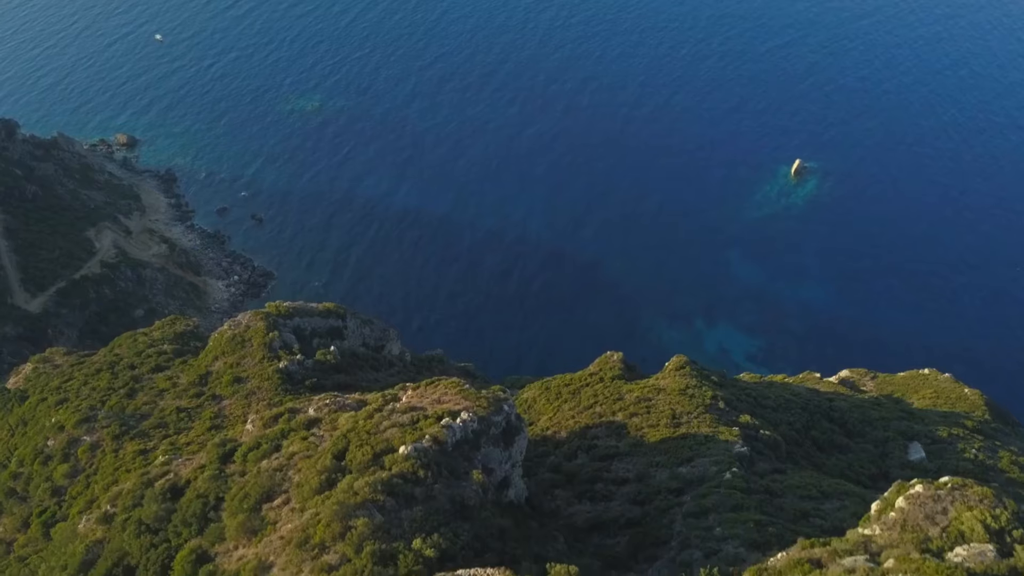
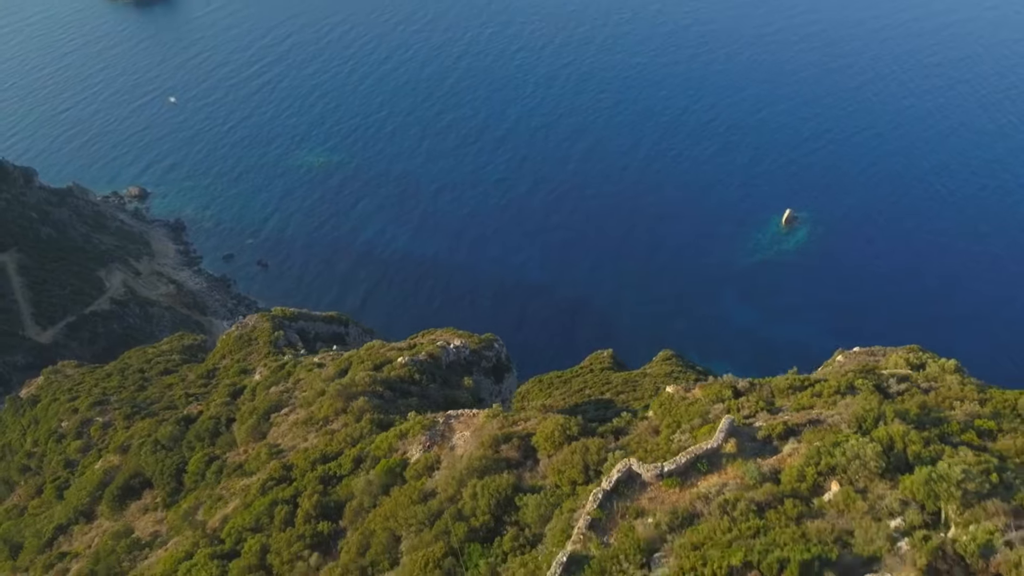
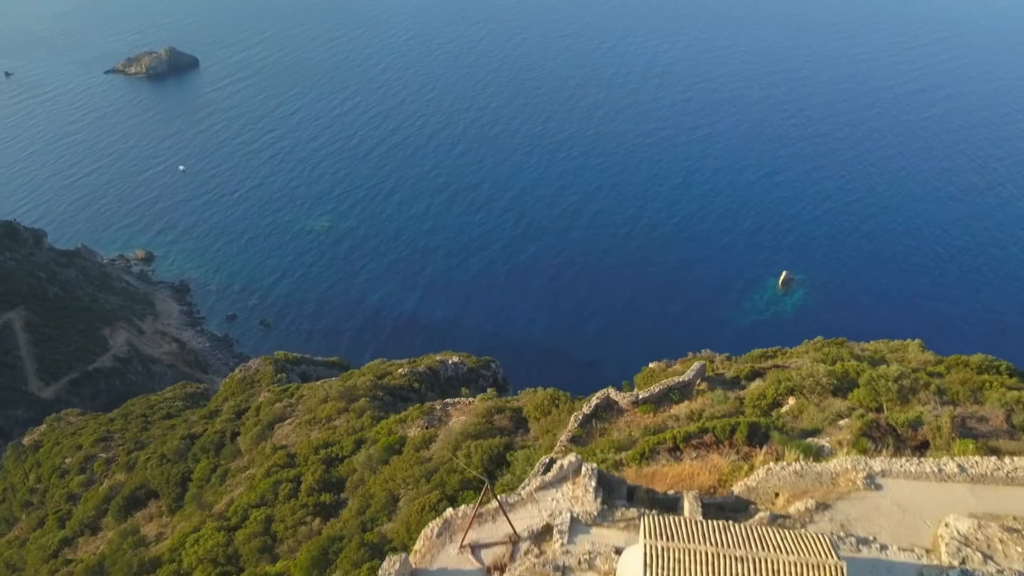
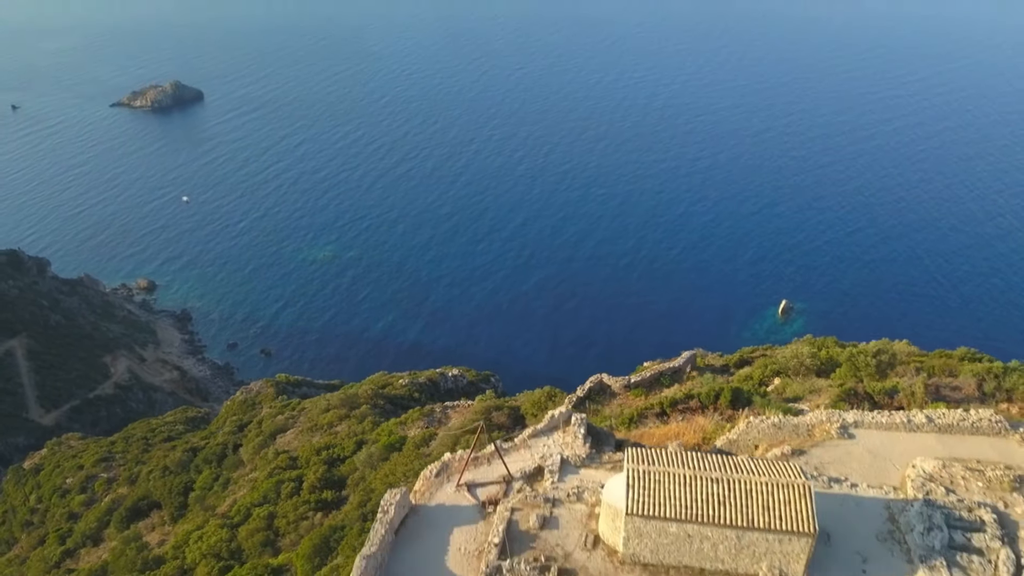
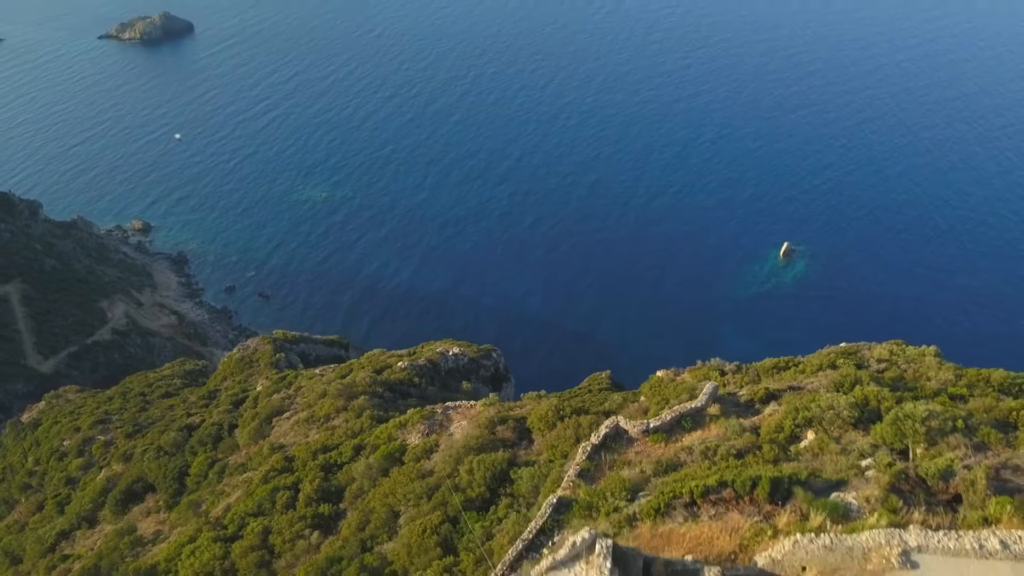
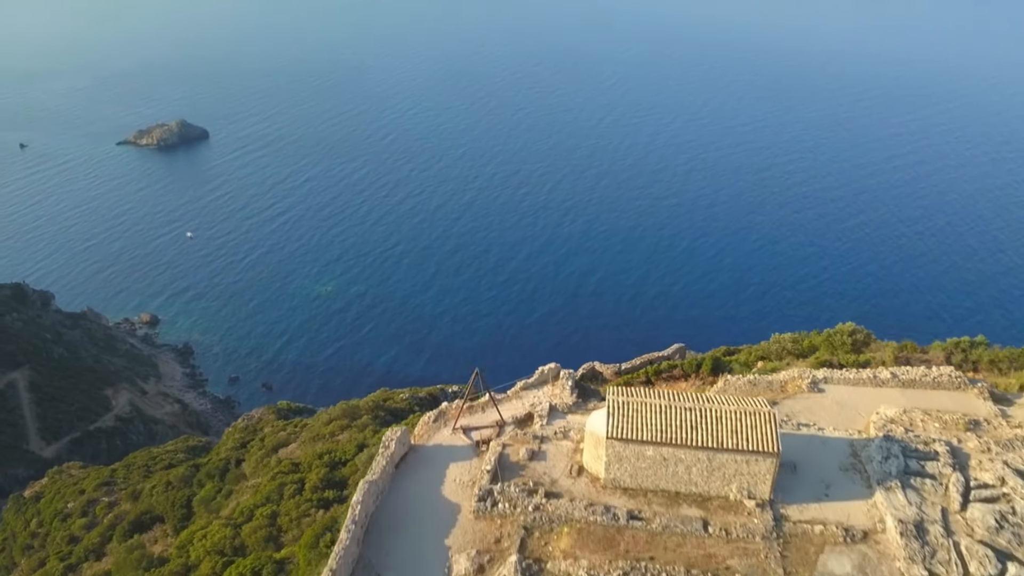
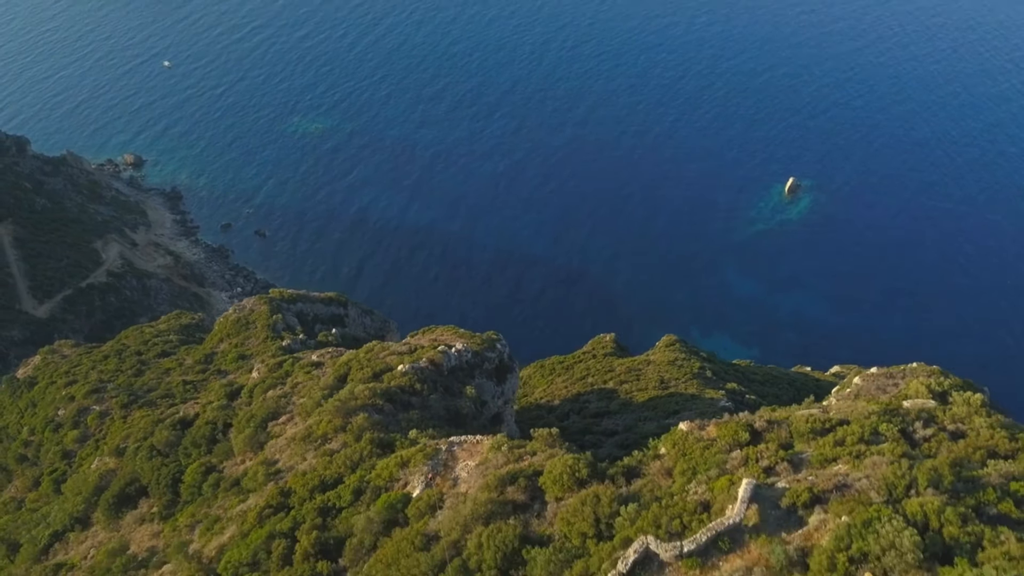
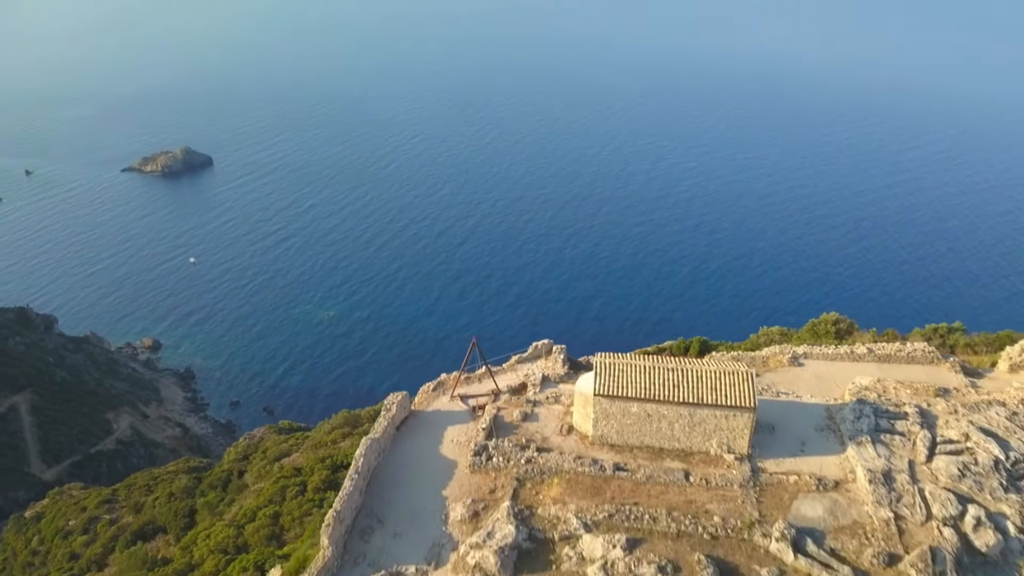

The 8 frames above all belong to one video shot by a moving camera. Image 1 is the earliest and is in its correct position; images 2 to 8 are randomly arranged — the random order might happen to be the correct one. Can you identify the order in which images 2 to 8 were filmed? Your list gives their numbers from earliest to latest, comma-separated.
7, 2, 5, 3, 4, 6, 8
